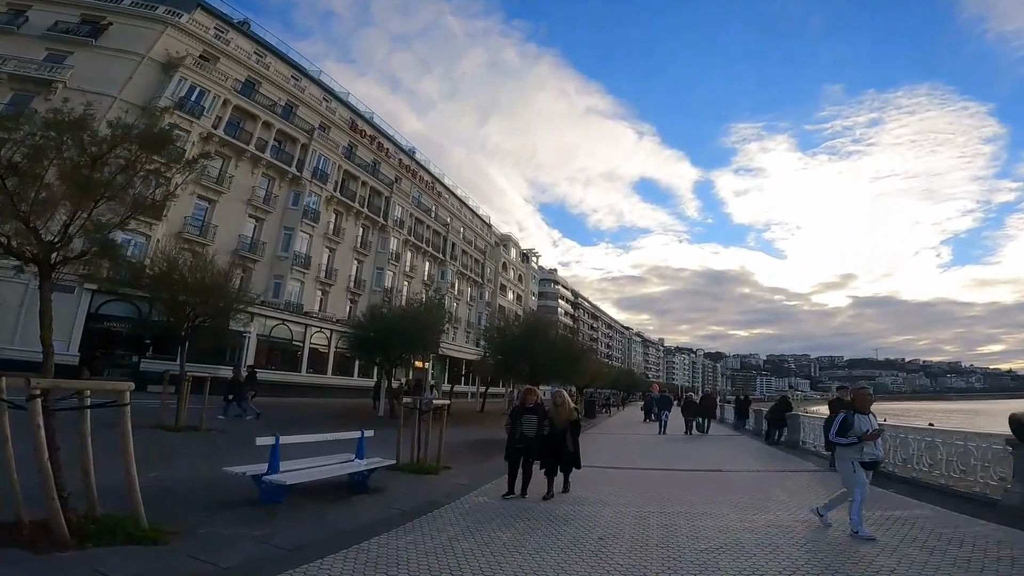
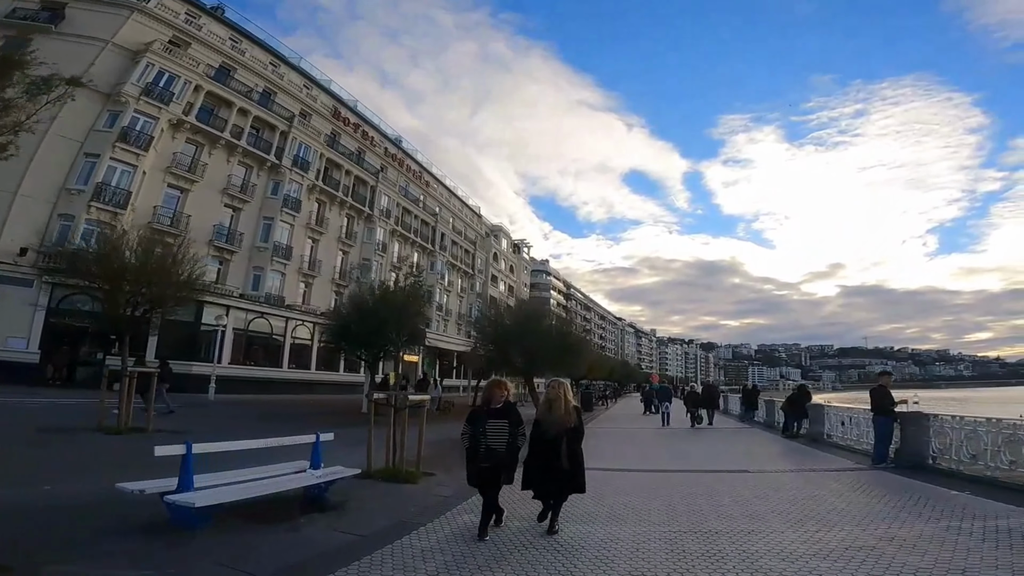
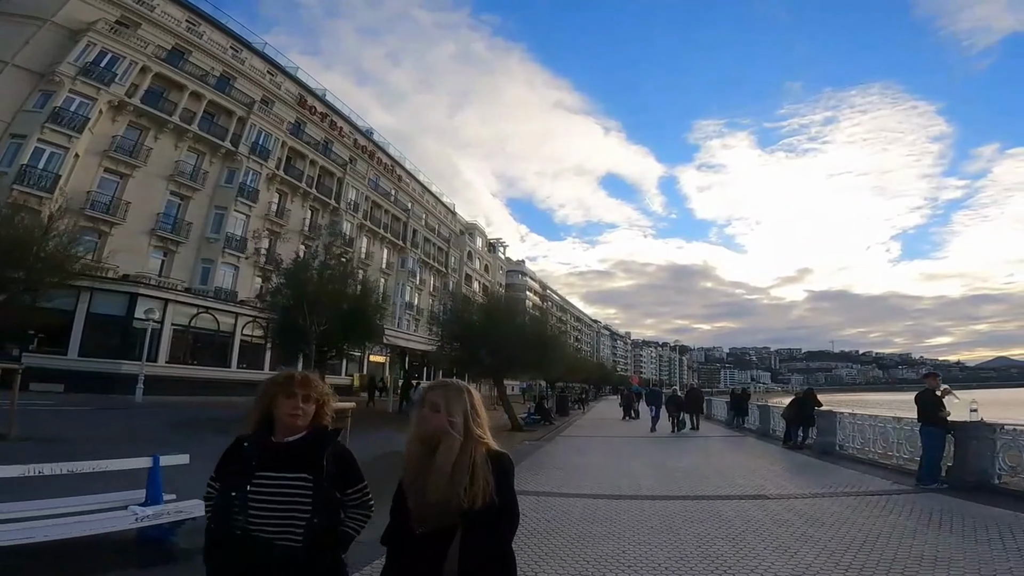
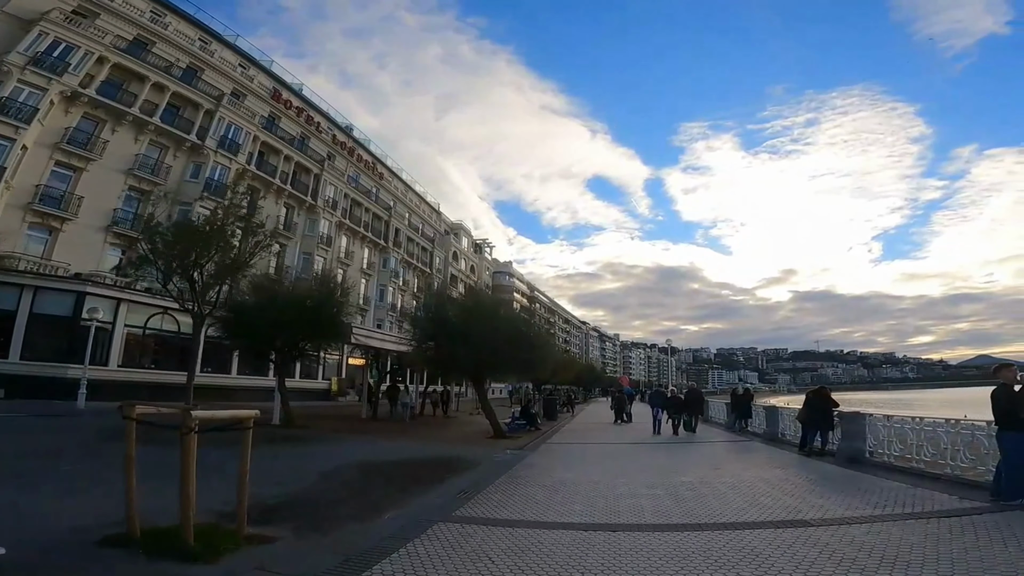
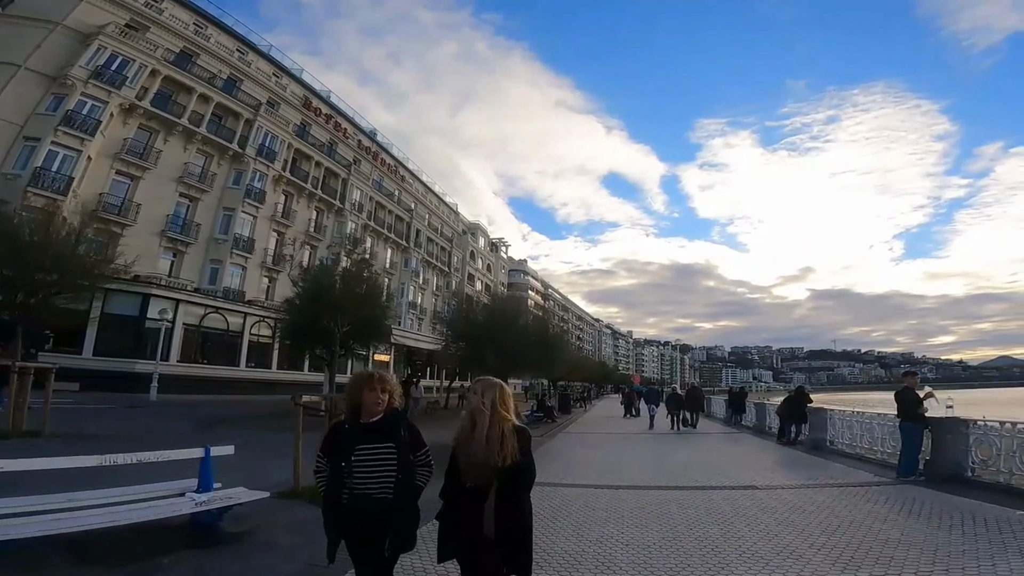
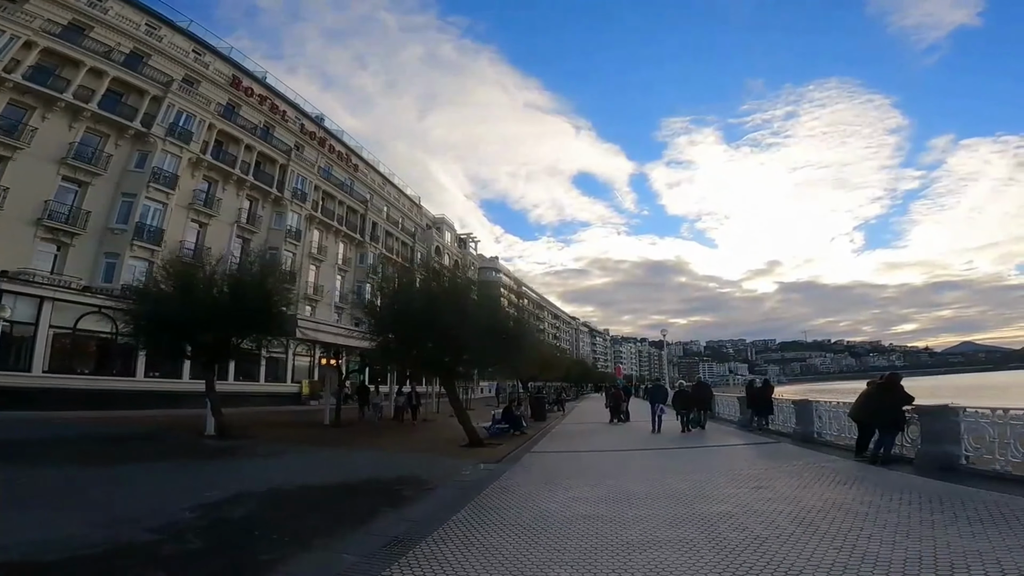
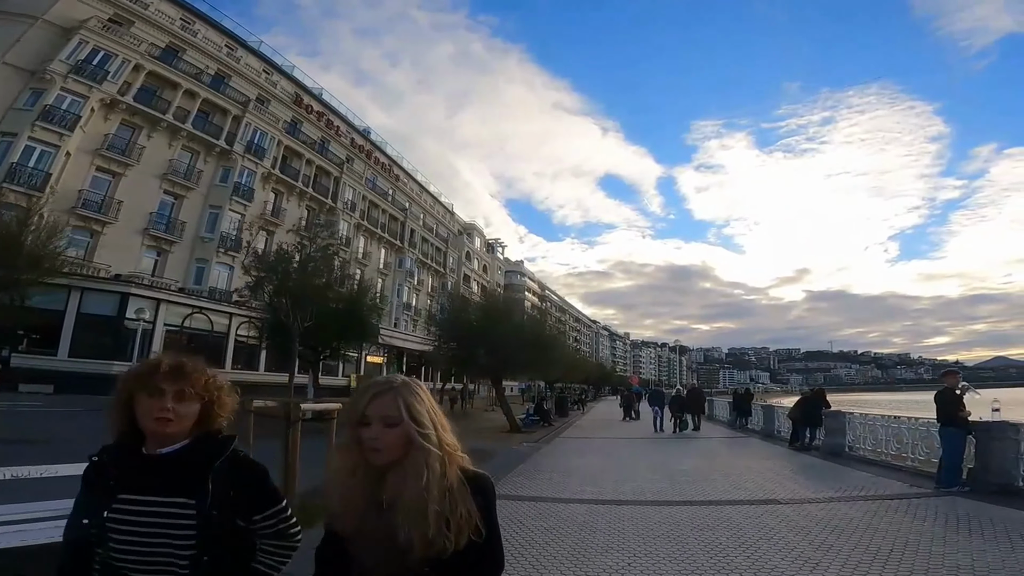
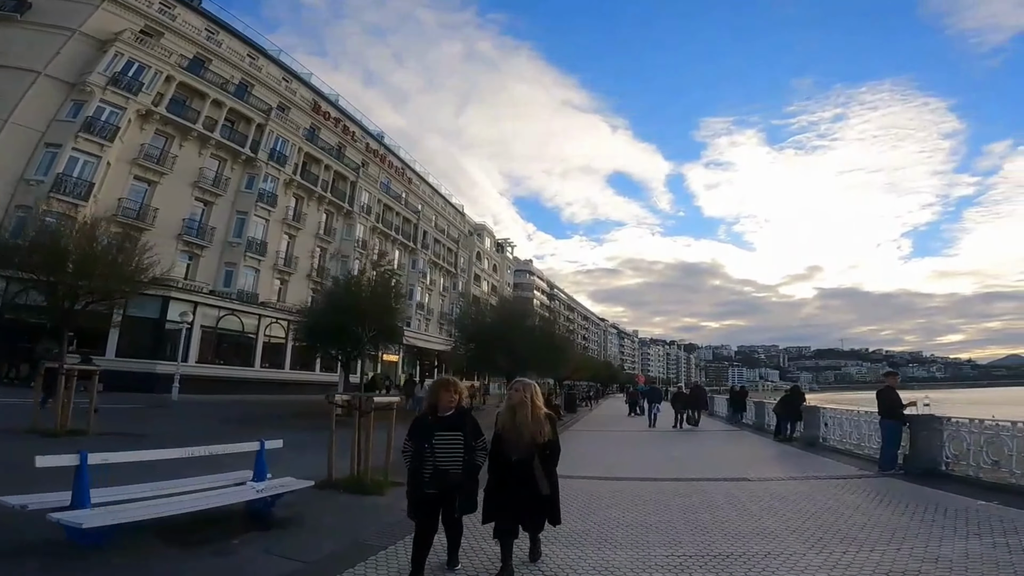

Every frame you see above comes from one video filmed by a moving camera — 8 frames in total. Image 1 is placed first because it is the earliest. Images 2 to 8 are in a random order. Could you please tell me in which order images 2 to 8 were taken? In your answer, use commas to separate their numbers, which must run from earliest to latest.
2, 8, 5, 3, 7, 4, 6
